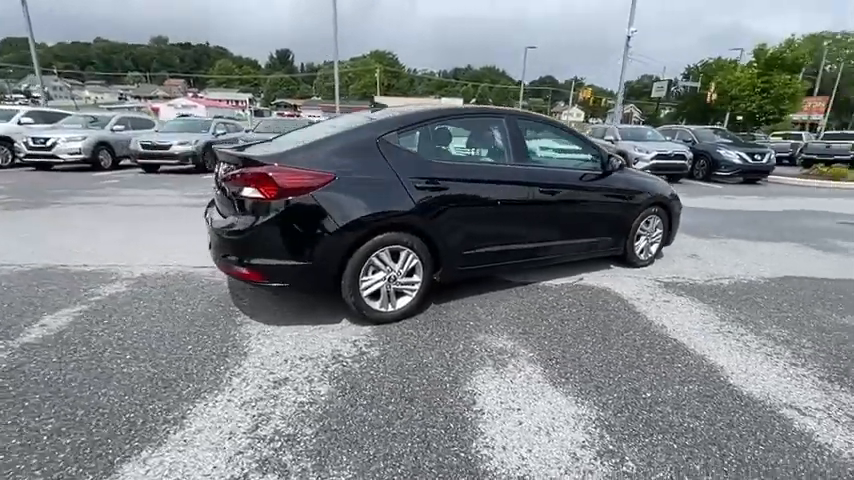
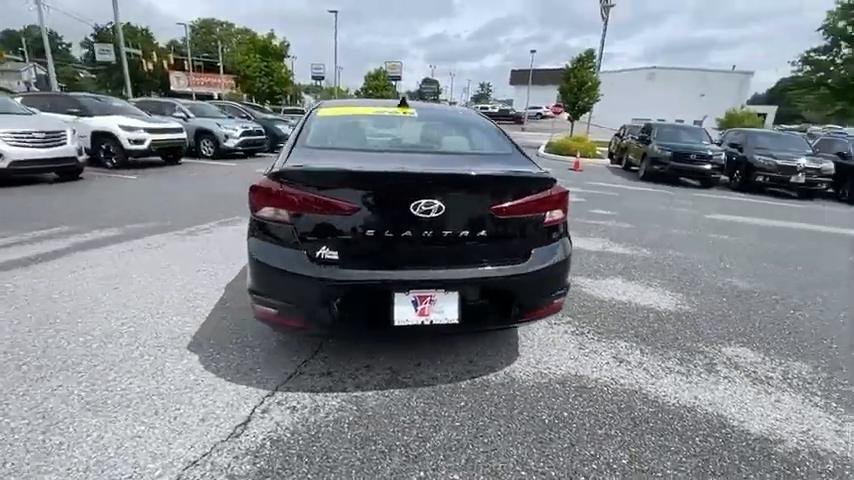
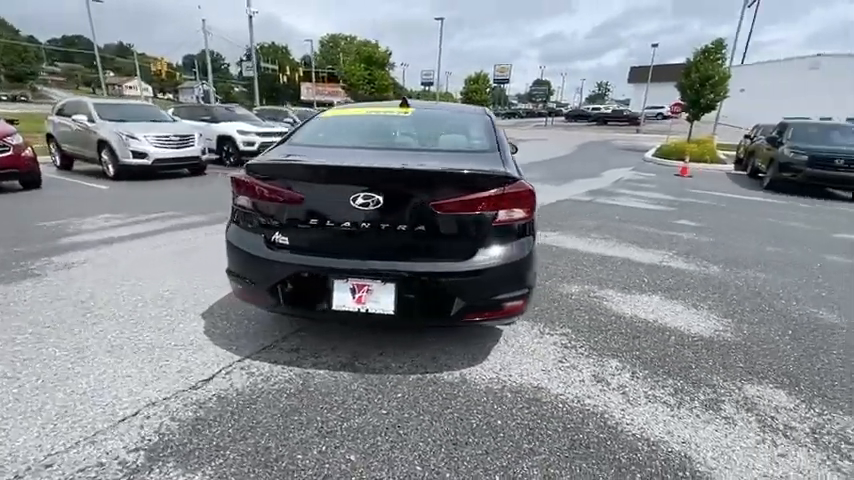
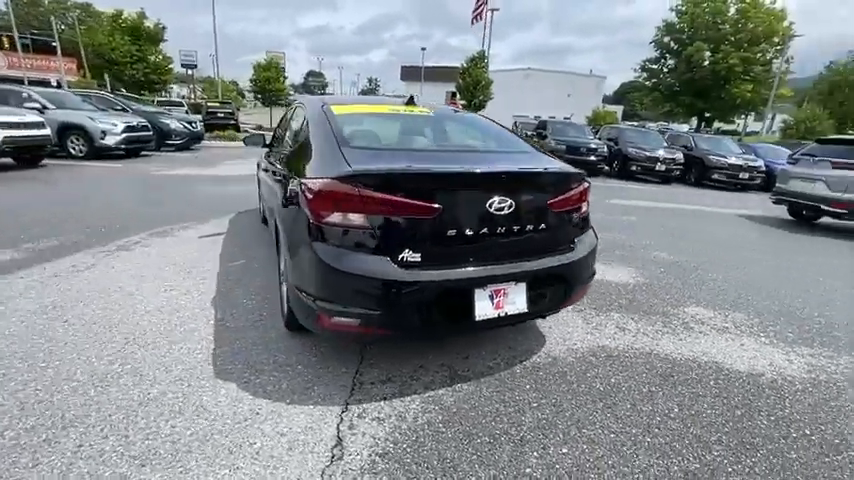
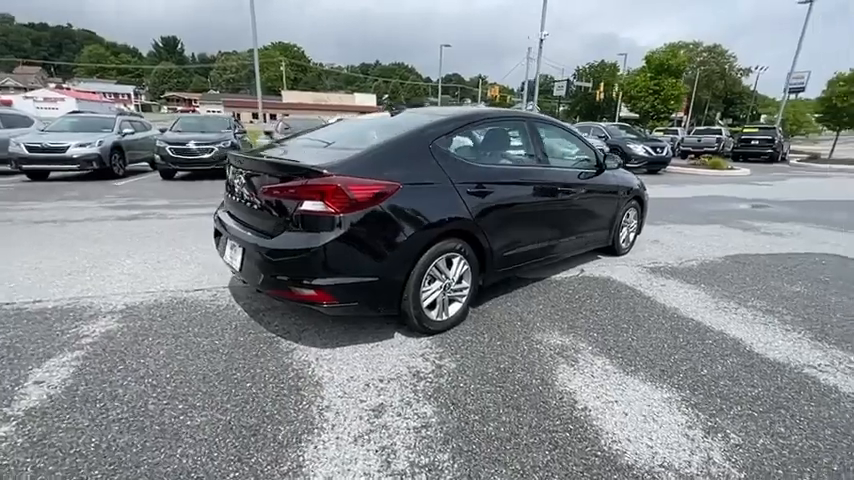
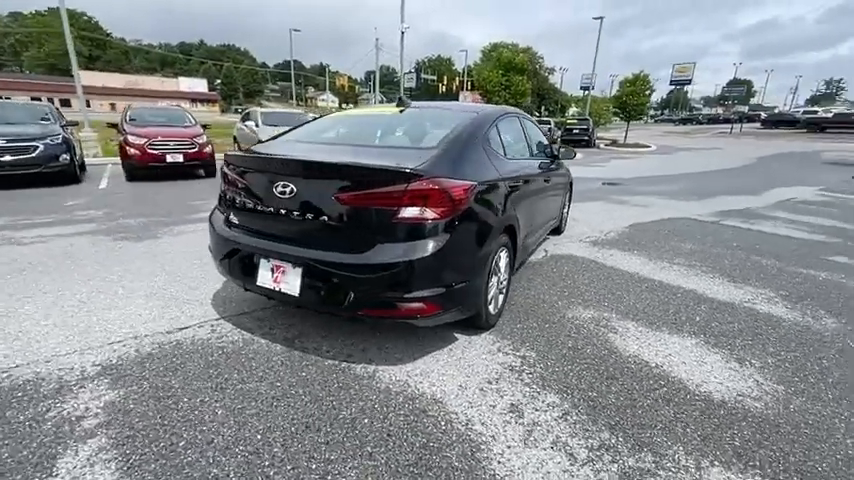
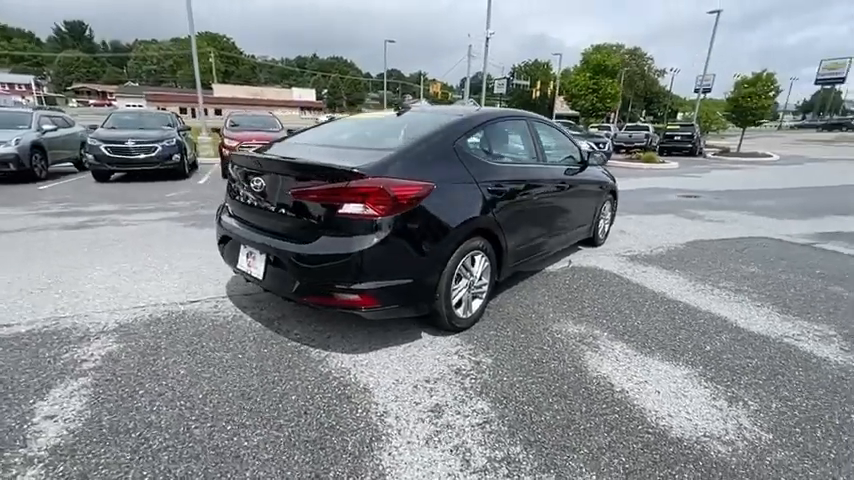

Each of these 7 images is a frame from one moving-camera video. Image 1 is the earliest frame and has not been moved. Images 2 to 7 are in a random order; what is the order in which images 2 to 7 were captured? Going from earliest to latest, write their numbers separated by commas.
5, 7, 6, 3, 2, 4
